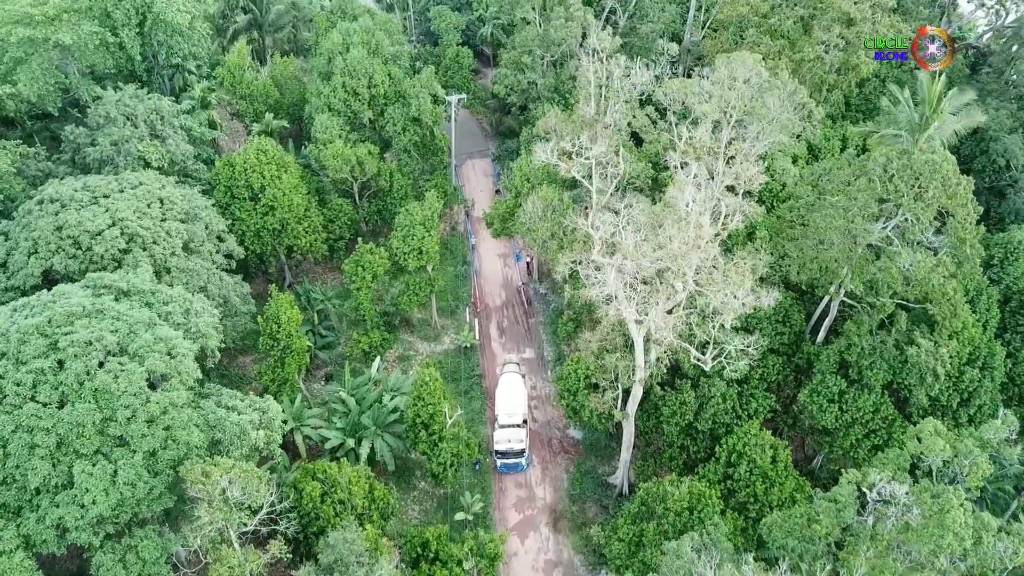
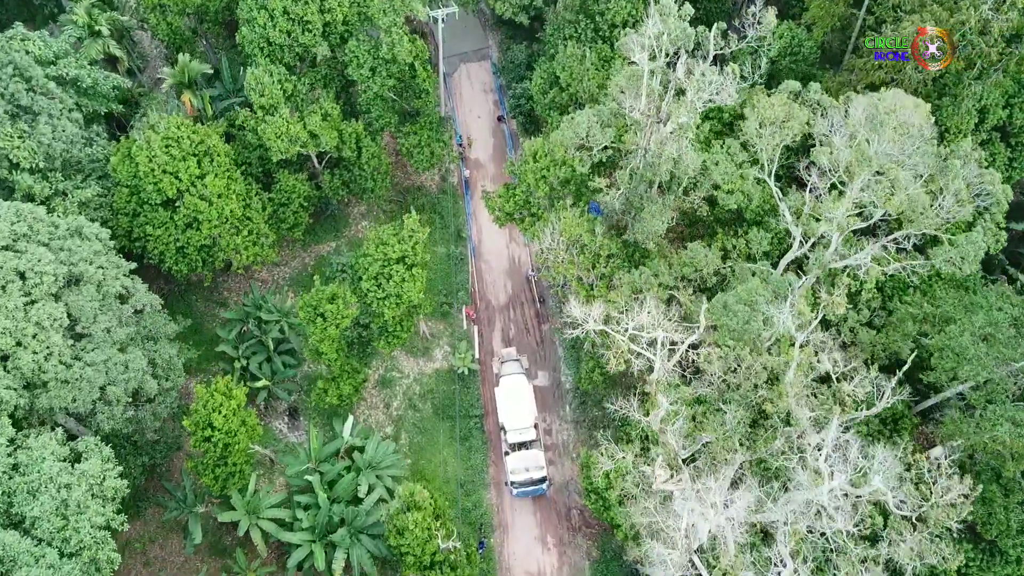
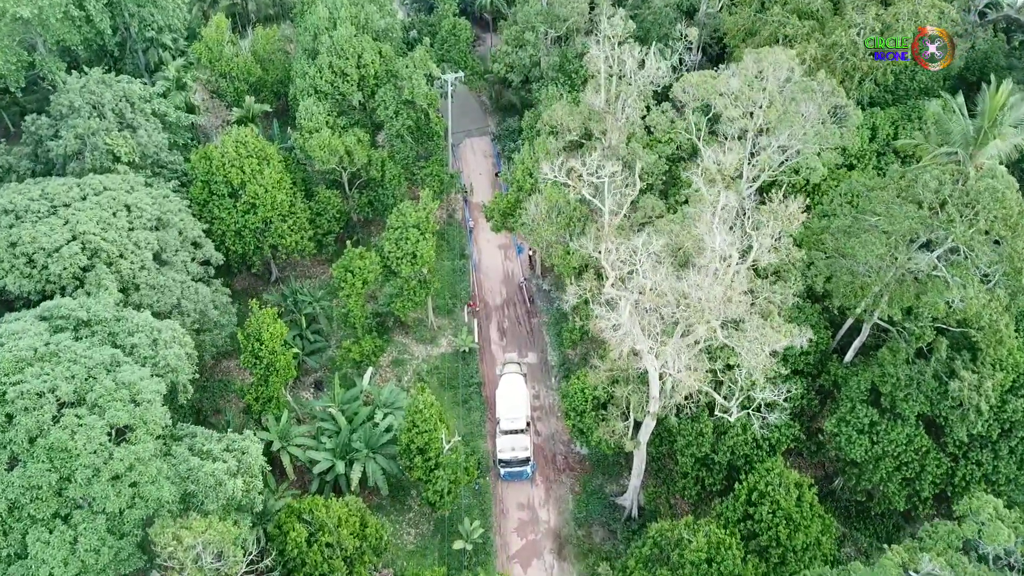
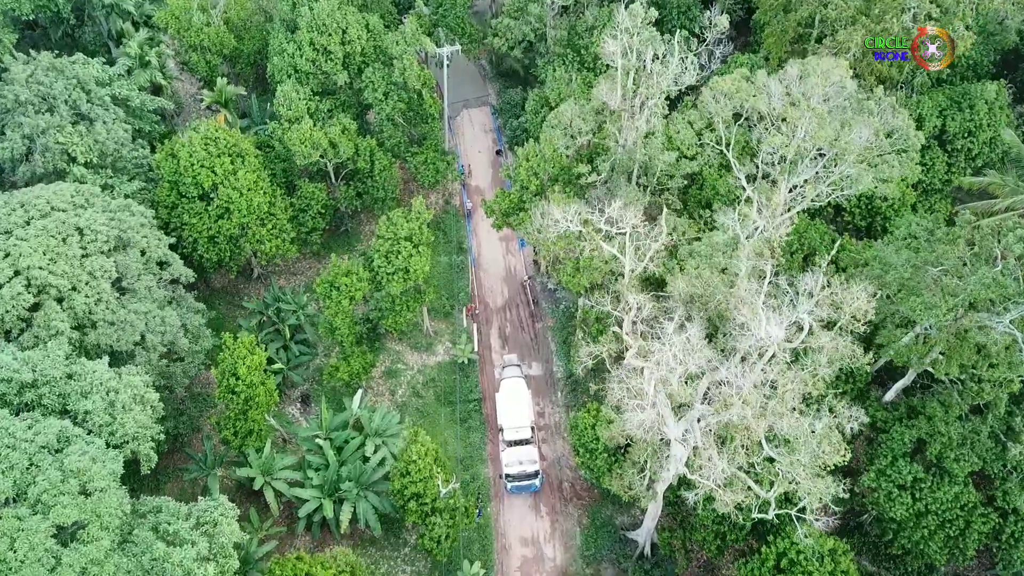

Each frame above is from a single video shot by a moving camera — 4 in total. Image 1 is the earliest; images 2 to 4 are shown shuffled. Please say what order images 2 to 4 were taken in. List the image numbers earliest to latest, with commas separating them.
3, 4, 2
